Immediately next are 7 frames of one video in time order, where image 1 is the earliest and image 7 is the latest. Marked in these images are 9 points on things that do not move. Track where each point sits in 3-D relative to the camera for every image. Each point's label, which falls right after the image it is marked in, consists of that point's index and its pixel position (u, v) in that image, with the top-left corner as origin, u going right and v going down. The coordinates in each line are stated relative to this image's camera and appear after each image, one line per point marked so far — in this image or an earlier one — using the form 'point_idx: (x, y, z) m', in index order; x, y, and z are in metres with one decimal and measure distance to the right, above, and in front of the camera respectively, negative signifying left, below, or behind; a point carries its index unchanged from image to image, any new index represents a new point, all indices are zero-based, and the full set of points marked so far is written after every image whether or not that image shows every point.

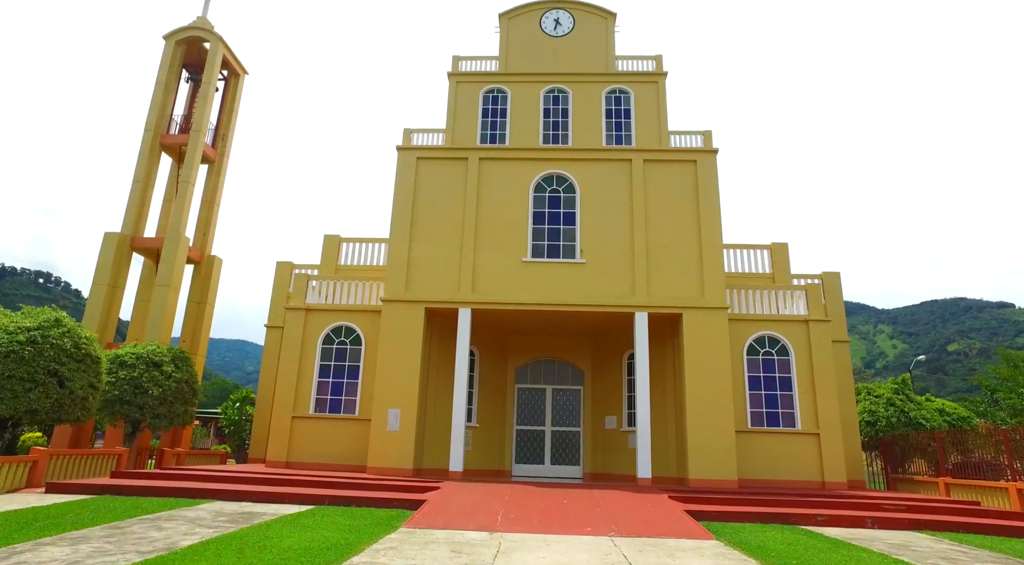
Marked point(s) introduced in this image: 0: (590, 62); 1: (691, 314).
0: (+1.9, +5.4, +16.2) m
1: (+3.7, -0.7, +14.0) m
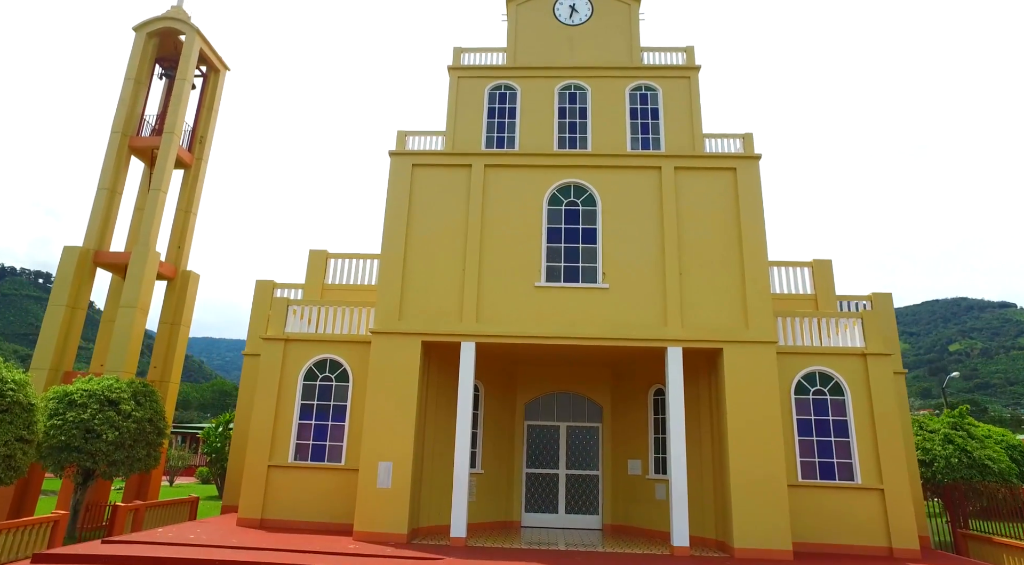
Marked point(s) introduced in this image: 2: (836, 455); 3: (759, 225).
0: (+2.1, +4.8, +14.1) m
1: (+3.9, -1.2, +12.0) m
2: (+6.0, -3.2, +12.4) m
3: (+4.6, +1.0, +12.5) m
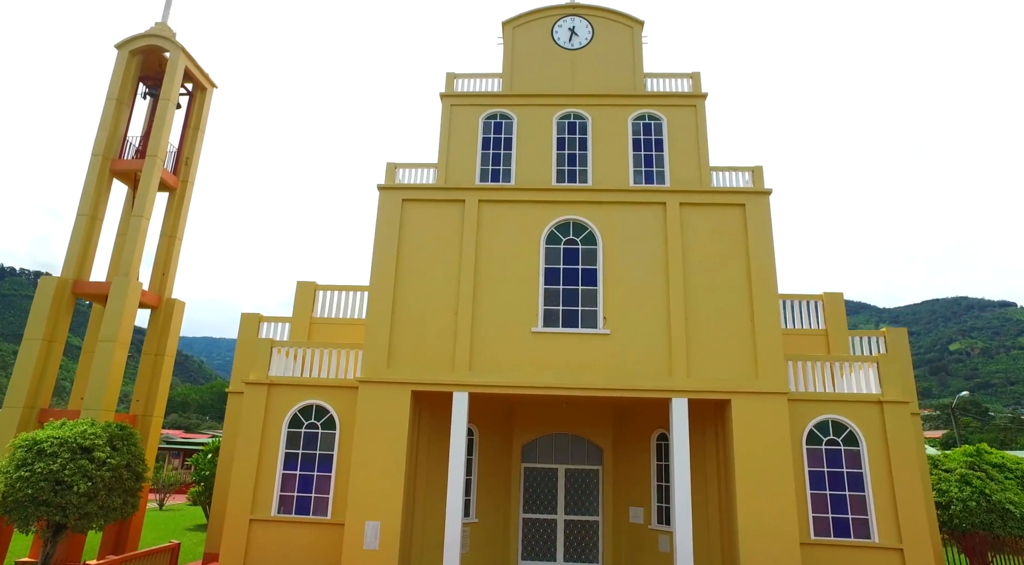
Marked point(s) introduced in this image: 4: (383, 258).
0: (+2.0, +4.1, +13.4) m
1: (+3.9, -2.0, +11.3) m
2: (+6.0, -4.0, +11.7) m
3: (+4.6, +0.3, +11.8) m
4: (-2.4, +0.4, +12.2) m
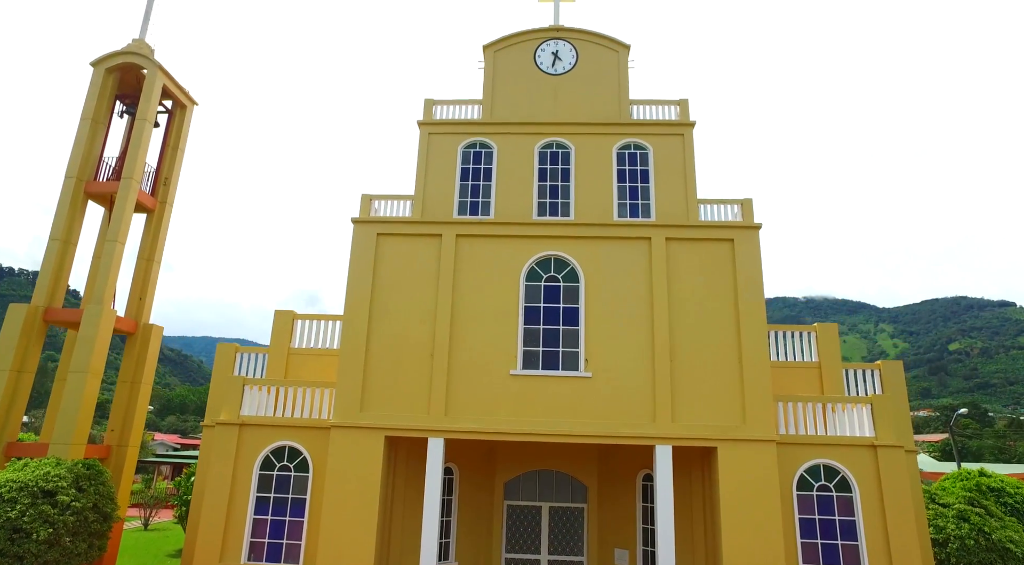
0: (+1.7, +3.4, +12.9) m
1: (+3.5, -2.7, +10.8) m
2: (+5.6, -4.7, +11.2) m
3: (+4.2, -0.4, +11.3) m
4: (-2.7, -0.2, +11.7) m
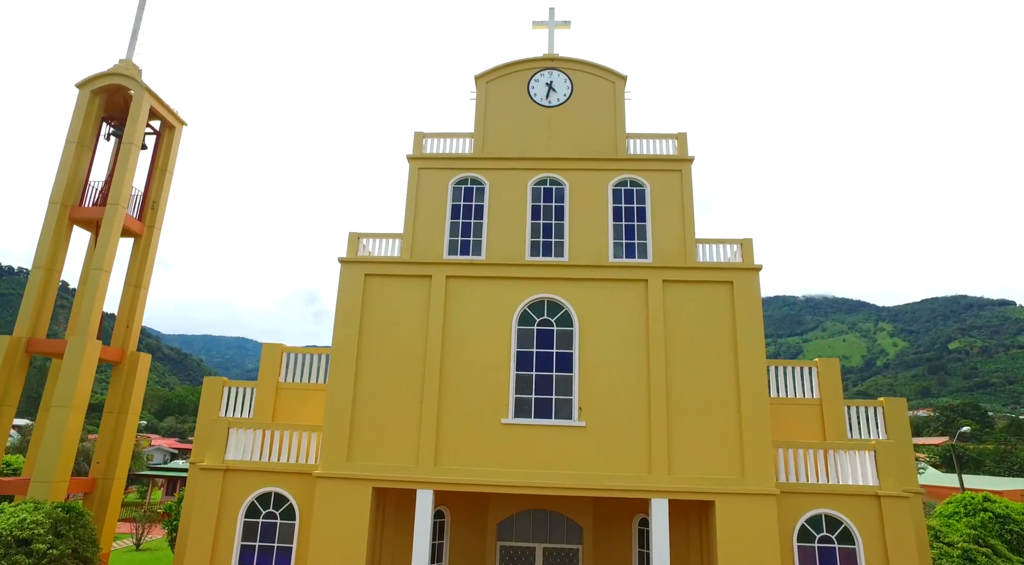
0: (+1.5, +2.6, +12.5) m
1: (+3.4, -3.4, +10.4) m
2: (+5.4, -5.4, +10.8) m
3: (+4.0, -1.2, +10.9) m
4: (-2.9, -1.0, +11.4) m
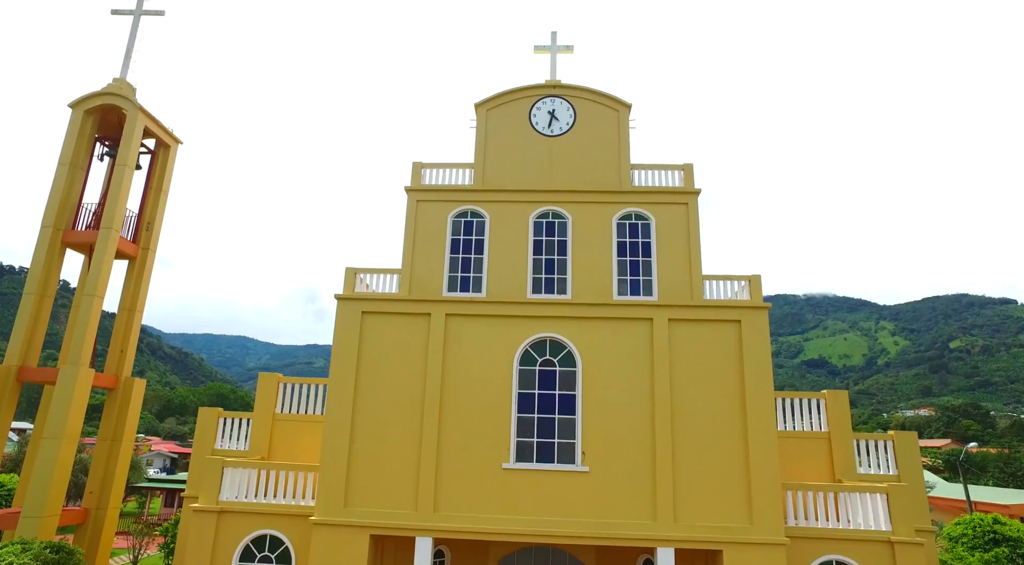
0: (+1.5, +2.0, +12.1) m
1: (+3.4, -4.1, +10.1) m
2: (+5.5, -6.1, +10.5) m
3: (+4.1, -1.8, +10.6) m
4: (-2.8, -1.6, +11.0) m
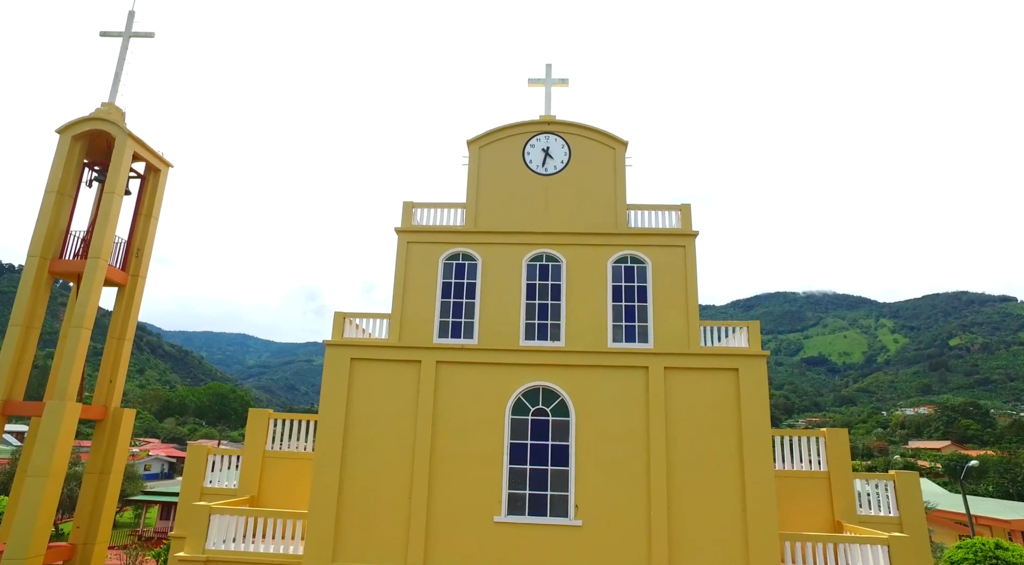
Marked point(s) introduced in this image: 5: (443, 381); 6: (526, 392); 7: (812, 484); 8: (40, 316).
0: (+1.4, +1.3, +11.9) m
1: (+3.2, -4.8, +9.8) m
2: (+5.3, -6.8, +10.3) m
3: (+3.9, -2.6, +10.4) m
4: (-3.0, -2.4, +10.8) m
5: (-1.1, -1.6, +10.9) m
6: (+0.2, -1.8, +10.8) m
7: (+5.9, -4.0, +13.2) m
8: (-11.3, -0.8, +16.0) m
